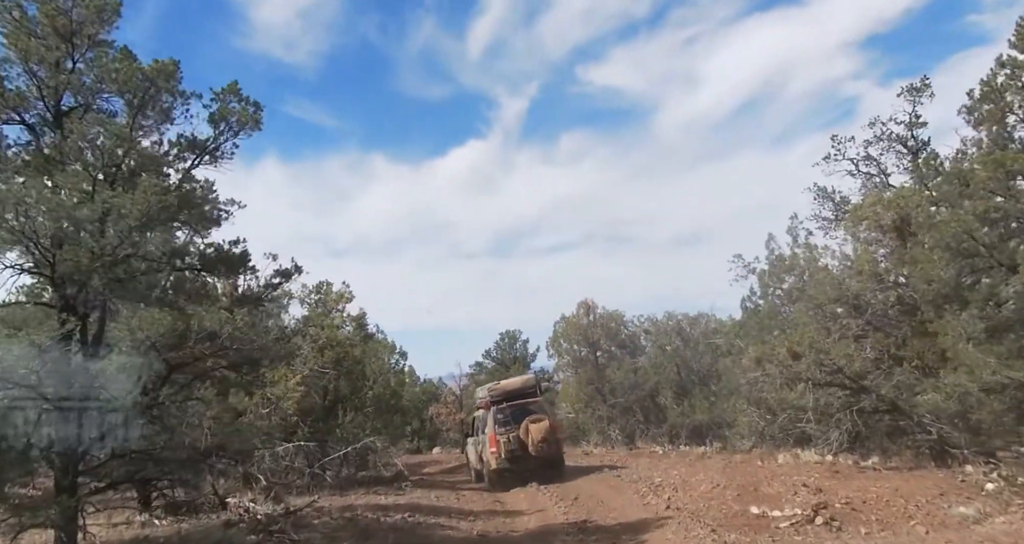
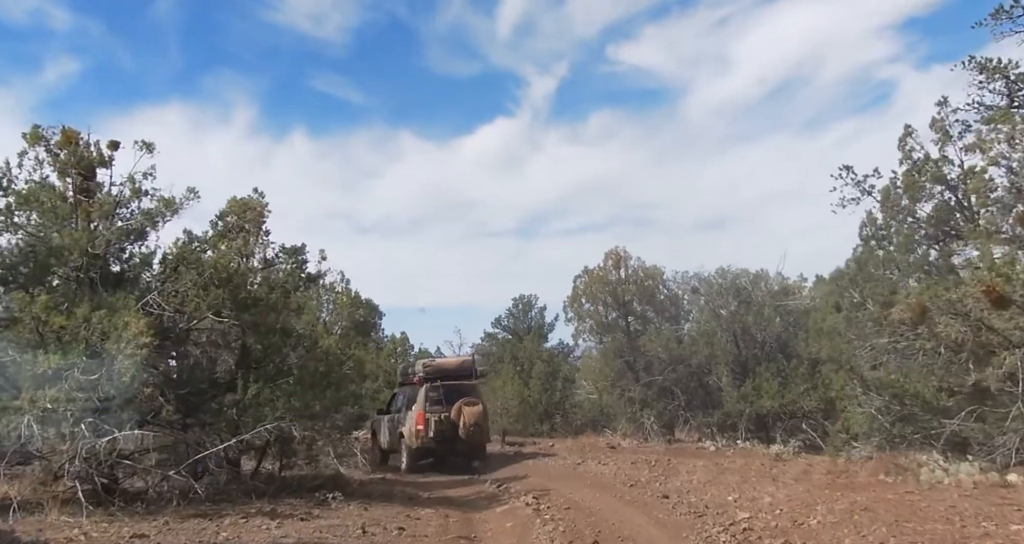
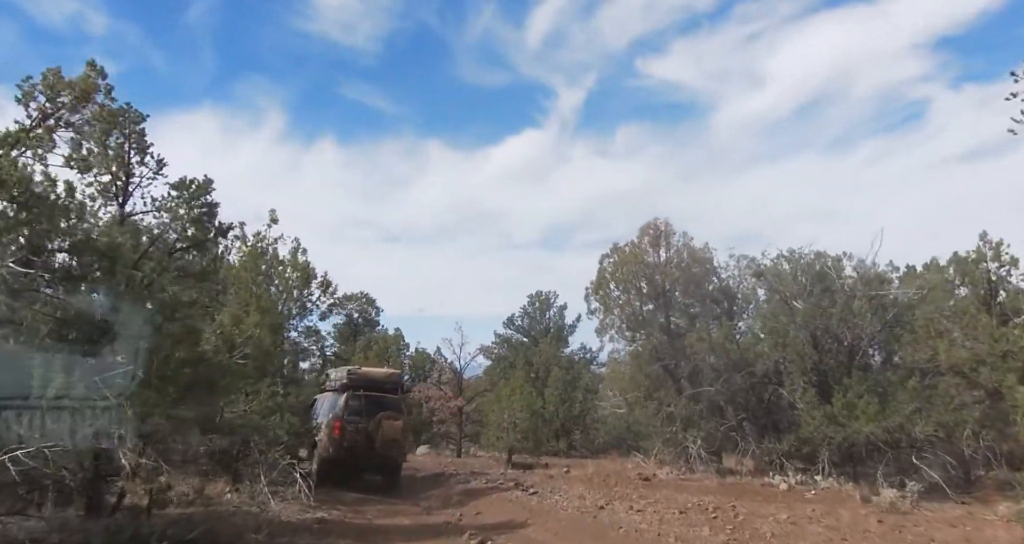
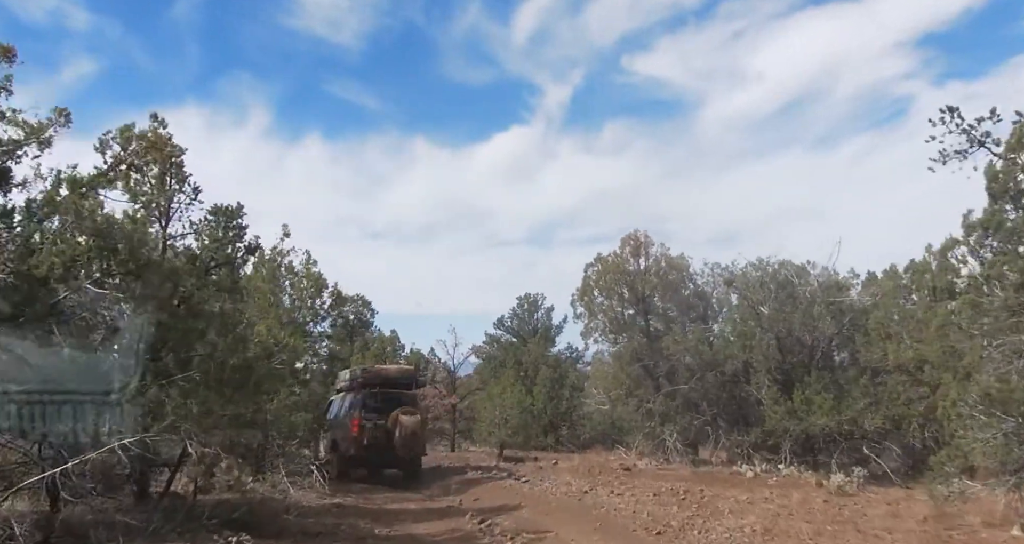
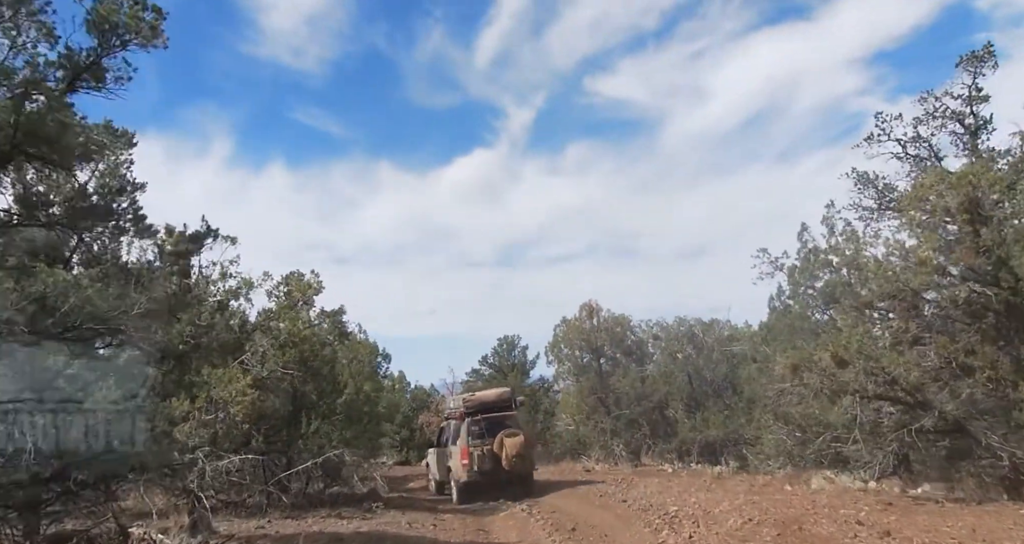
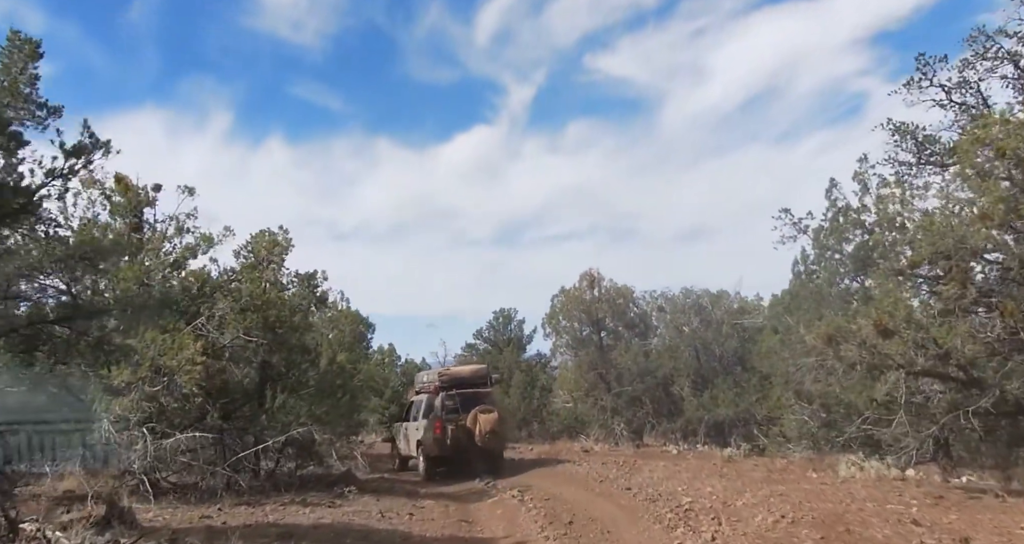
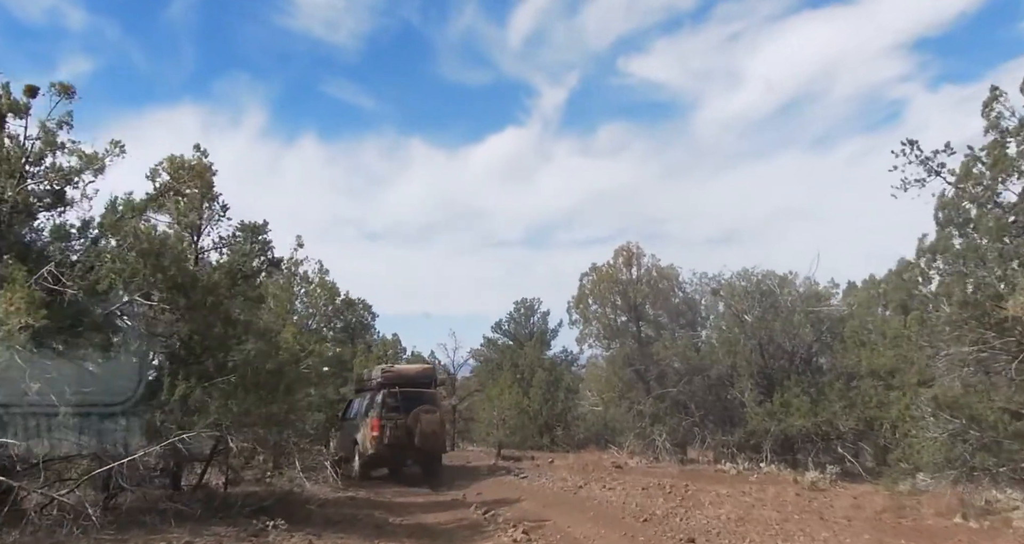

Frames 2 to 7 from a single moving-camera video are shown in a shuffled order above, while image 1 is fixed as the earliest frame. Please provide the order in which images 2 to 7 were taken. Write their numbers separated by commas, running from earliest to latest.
5, 6, 2, 7, 4, 3
